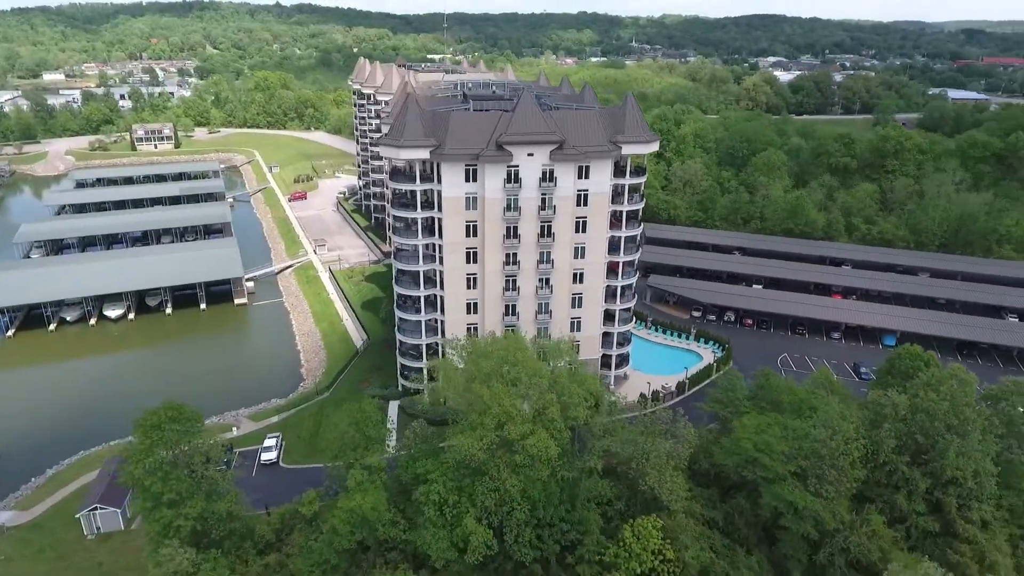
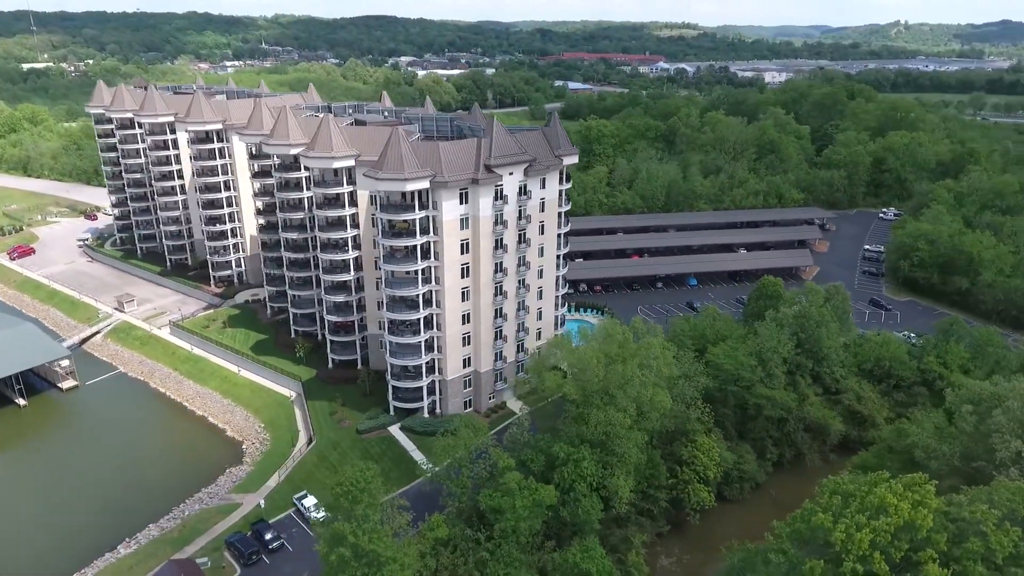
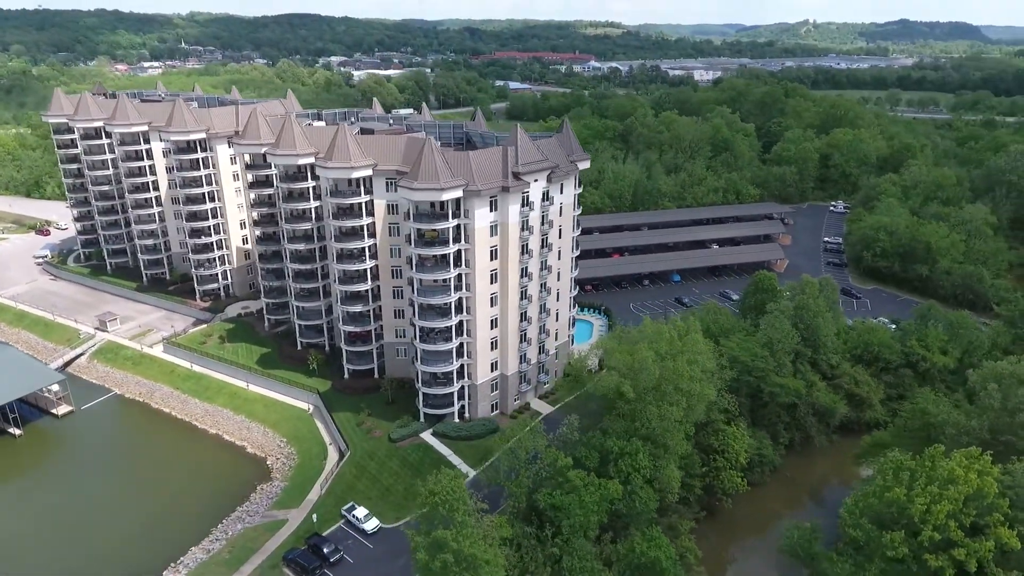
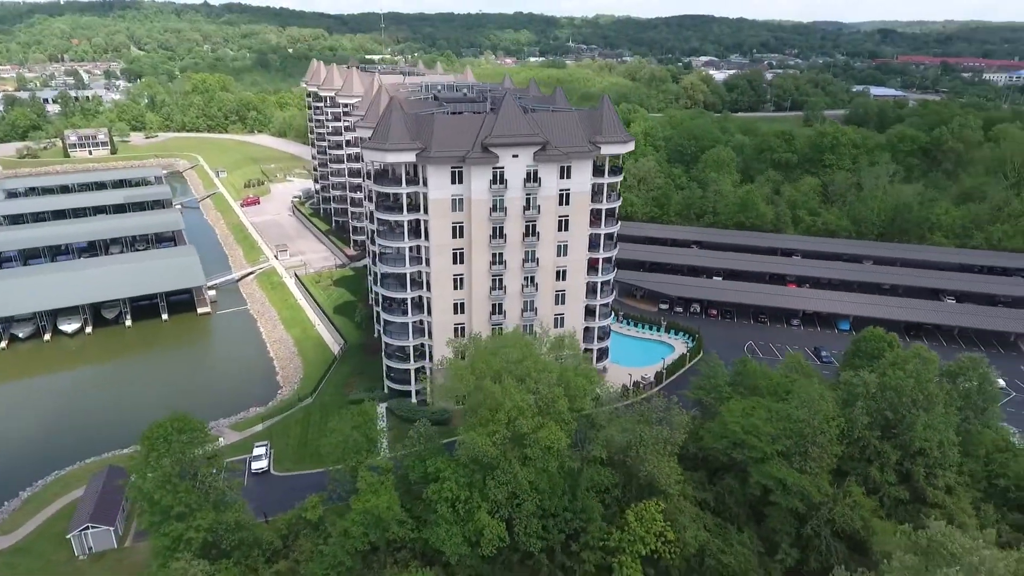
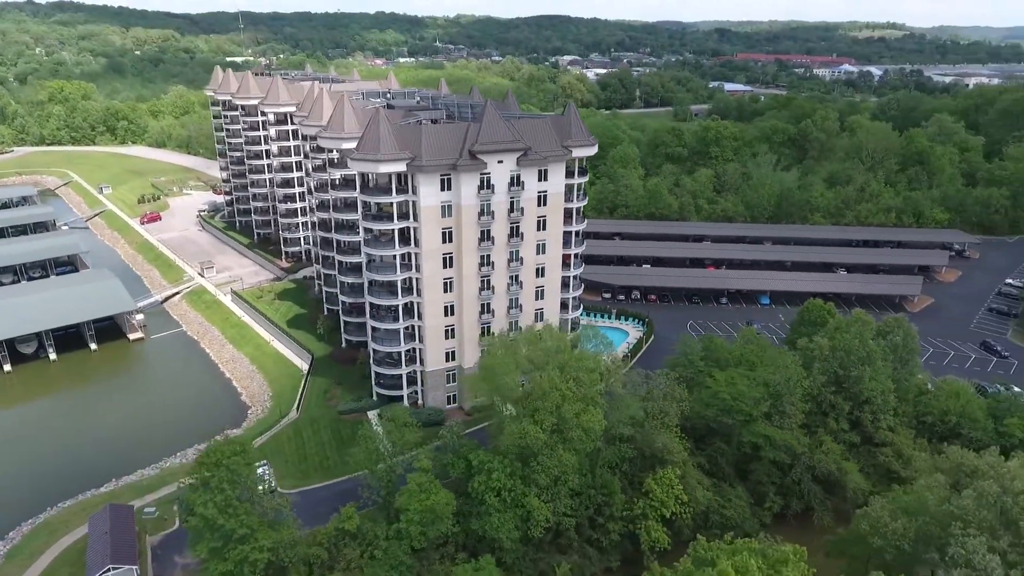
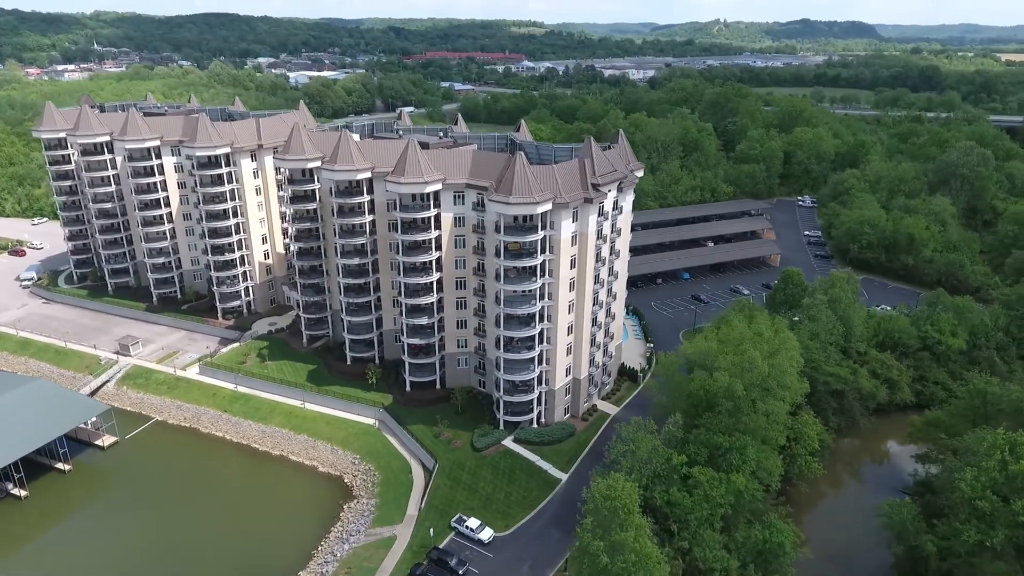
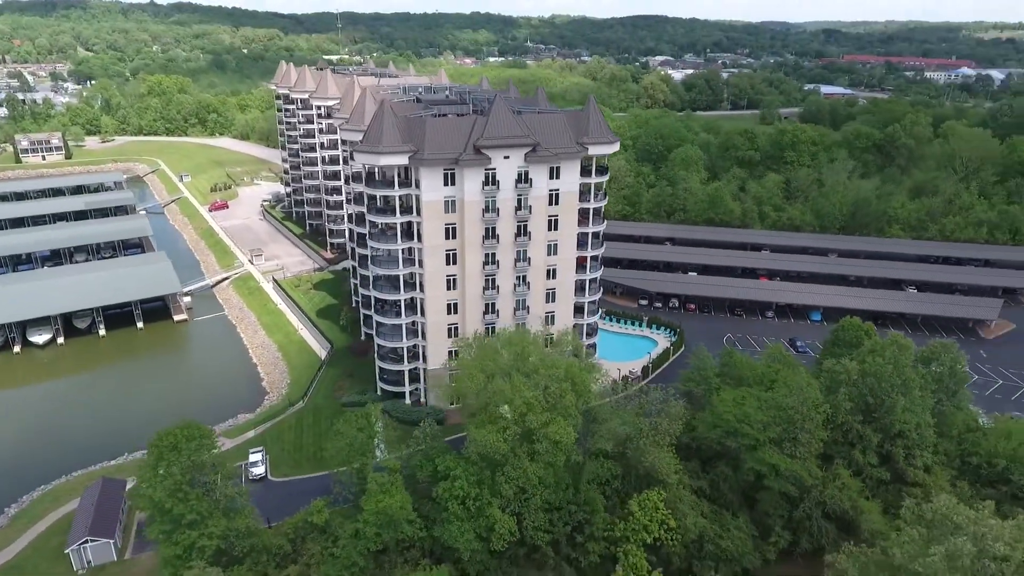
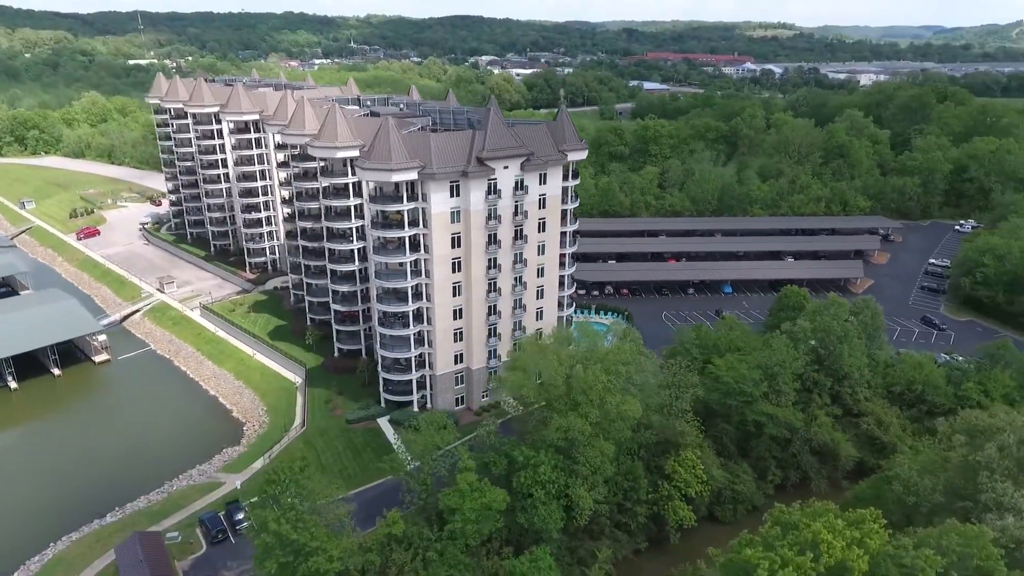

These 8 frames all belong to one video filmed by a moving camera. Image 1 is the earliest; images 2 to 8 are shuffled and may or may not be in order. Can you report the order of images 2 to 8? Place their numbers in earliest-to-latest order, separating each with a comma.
4, 7, 5, 8, 2, 3, 6
